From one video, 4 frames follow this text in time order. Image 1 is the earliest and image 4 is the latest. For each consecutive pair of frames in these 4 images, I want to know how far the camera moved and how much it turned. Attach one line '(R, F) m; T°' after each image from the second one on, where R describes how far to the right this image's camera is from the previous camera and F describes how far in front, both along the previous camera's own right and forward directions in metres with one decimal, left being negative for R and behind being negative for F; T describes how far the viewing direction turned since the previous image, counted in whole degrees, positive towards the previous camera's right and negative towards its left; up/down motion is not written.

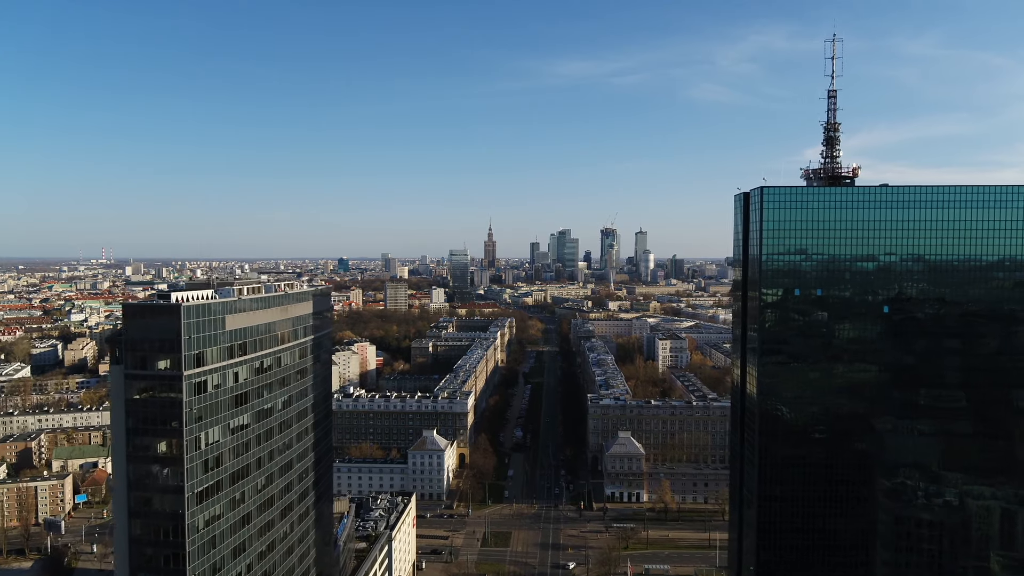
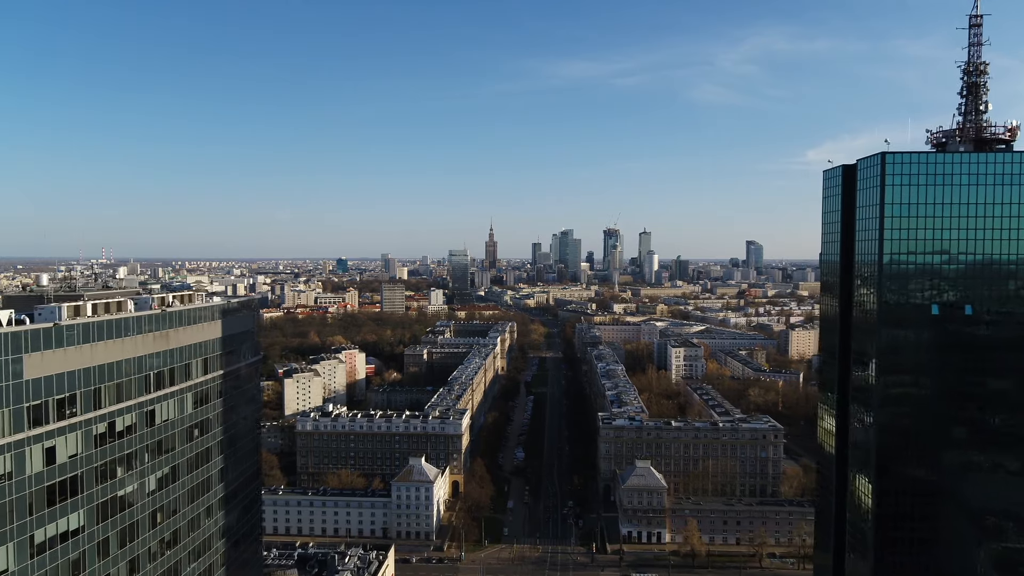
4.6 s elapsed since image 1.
(0.0, +6.6) m; 0°
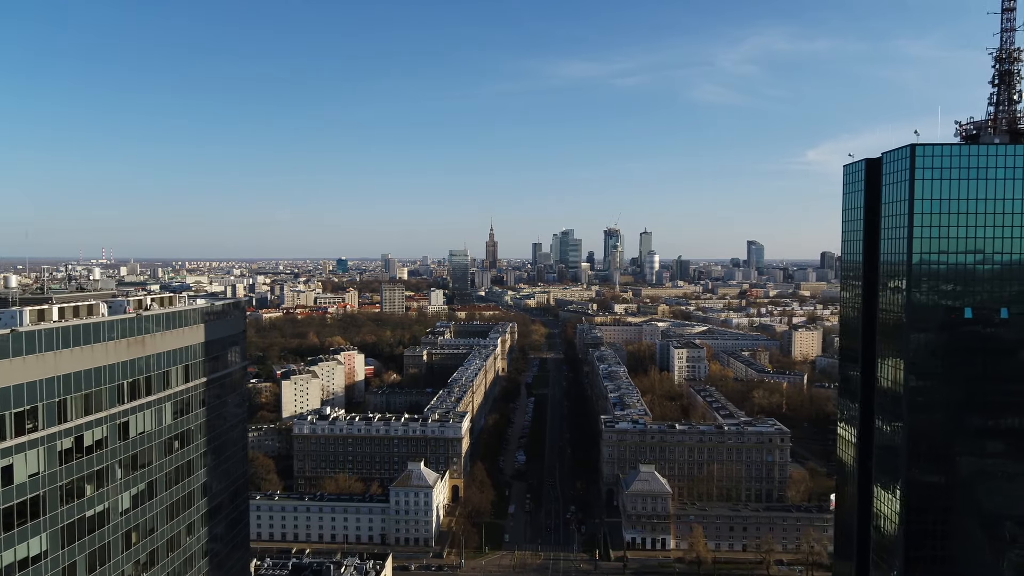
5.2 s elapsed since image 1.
(0.0, +0.9) m; 0°
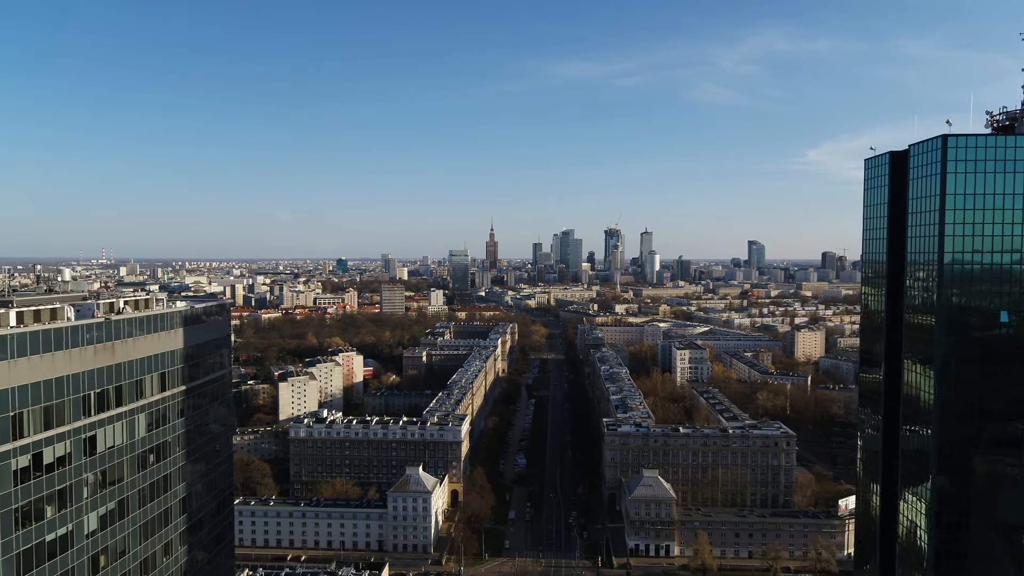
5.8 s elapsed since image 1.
(0.0, +0.9) m; 0°
